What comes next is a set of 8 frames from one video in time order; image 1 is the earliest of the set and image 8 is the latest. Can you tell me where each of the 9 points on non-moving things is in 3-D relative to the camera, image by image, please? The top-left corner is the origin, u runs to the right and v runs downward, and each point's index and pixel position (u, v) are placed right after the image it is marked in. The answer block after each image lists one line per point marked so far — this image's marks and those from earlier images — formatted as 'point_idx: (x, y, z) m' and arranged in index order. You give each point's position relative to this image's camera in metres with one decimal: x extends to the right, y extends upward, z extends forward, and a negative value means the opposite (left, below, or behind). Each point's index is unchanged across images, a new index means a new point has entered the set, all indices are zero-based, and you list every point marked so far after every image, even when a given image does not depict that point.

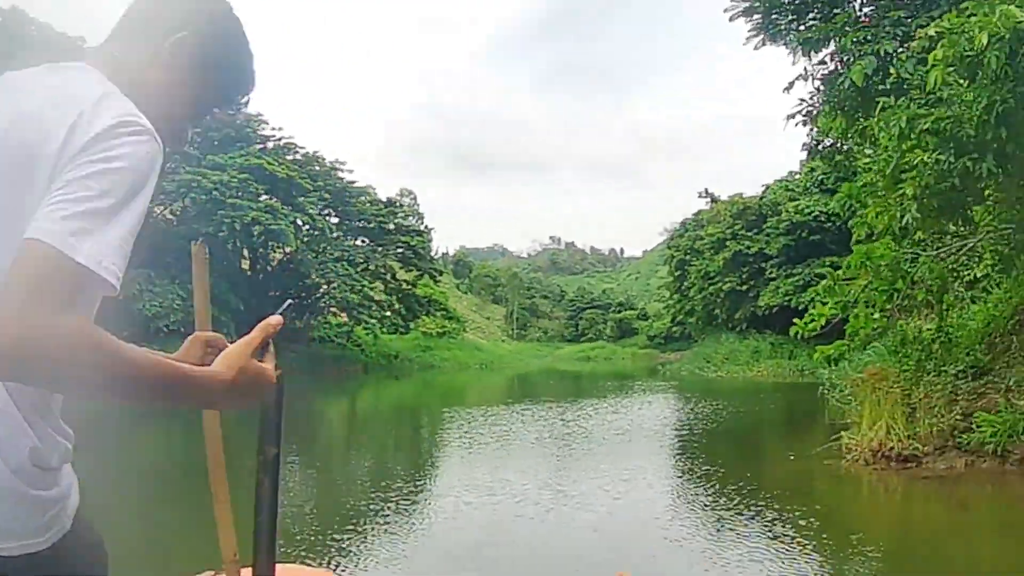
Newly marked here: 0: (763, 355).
0: (+5.1, -1.4, +17.6) m
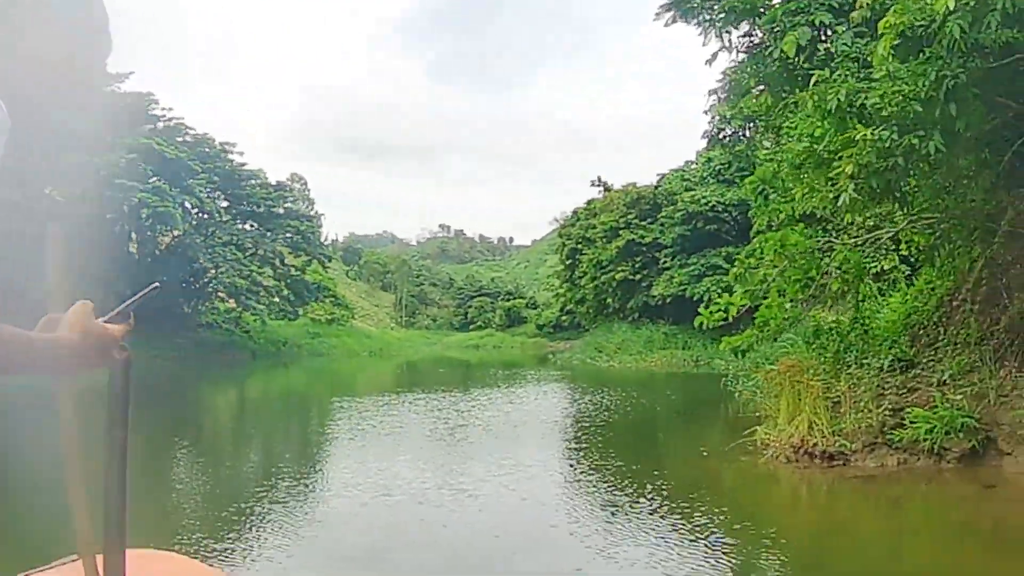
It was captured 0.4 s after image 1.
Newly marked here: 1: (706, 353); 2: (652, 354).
0: (+3.0, -1.2, +18.3) m
1: (+3.9, -1.3, +17.3) m
2: (+2.9, -1.3, +17.9) m
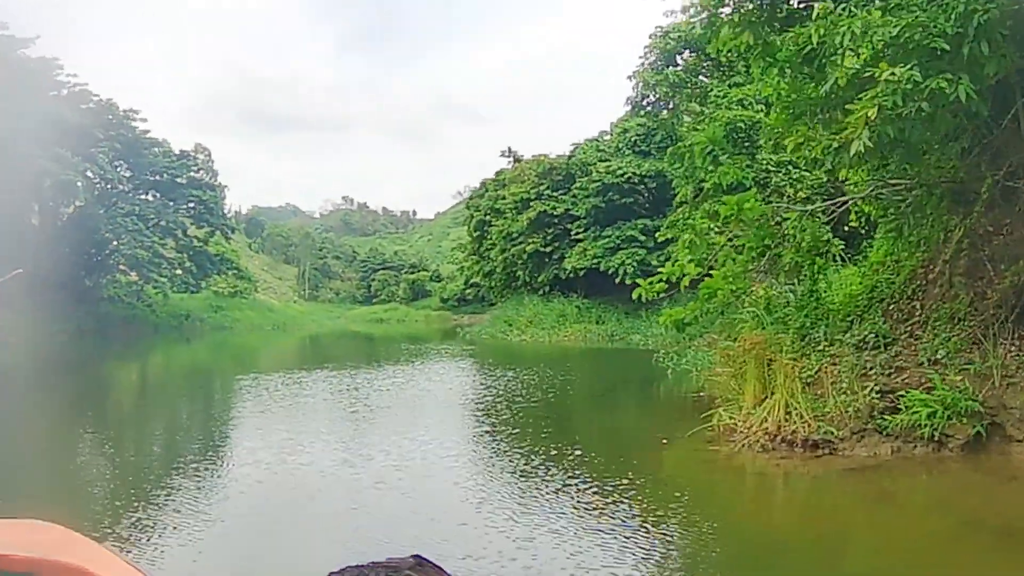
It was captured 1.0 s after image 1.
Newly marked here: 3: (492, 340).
0: (+1.2, -0.7, +19.1) m
1: (+2.1, -0.8, +18.2) m
2: (+1.1, -0.8, +18.6) m
3: (-0.4, -1.2, +19.1) m
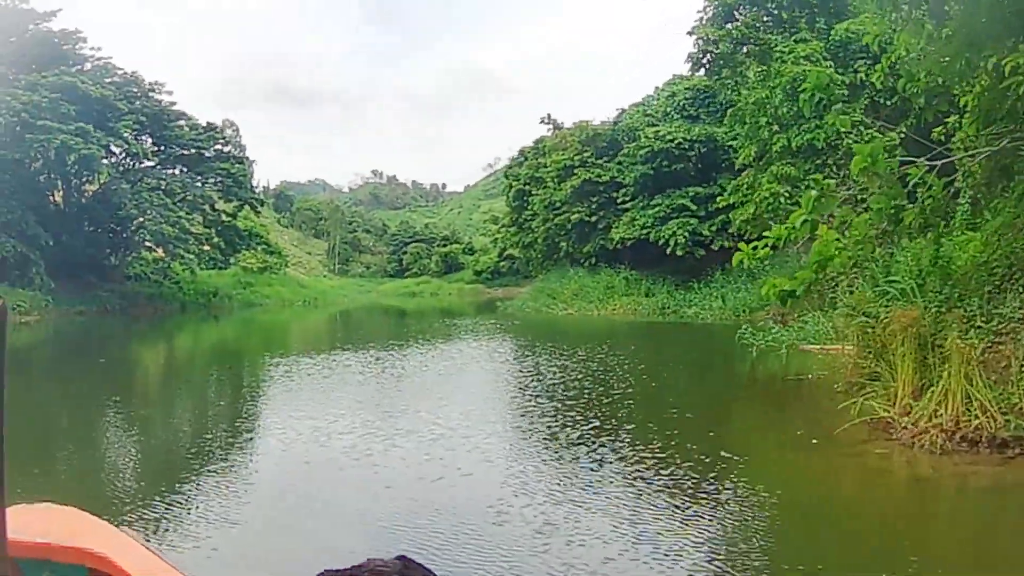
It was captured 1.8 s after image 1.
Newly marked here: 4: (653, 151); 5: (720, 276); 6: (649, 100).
0: (+2.1, -0.1, +18.0) m
1: (+3.0, -0.2, +17.1) m
2: (+2.0, -0.3, +17.5) m
3: (+0.5, -0.6, +18.1) m
4: (+2.9, +2.8, +17.8) m
5: (+4.1, +0.2, +17.1) m
6: (+3.0, +4.2, +19.5) m
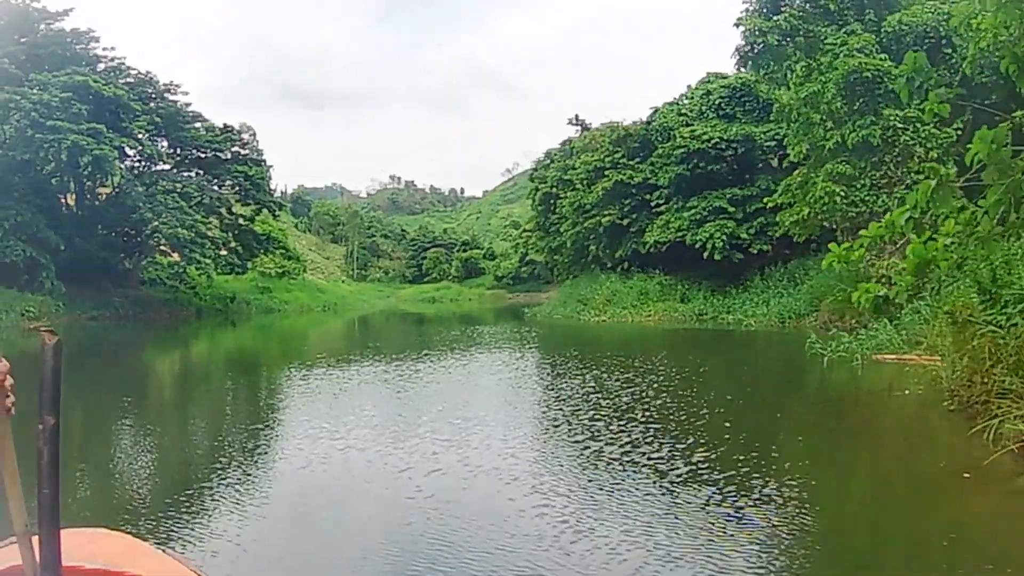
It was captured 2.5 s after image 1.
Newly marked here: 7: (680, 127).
0: (+2.6, -0.2, +17.1) m
1: (+3.5, -0.3, +16.2) m
2: (+2.5, -0.4, +16.7) m
3: (+1.0, -0.7, +17.3) m
4: (+3.5, +2.7, +16.9) m
5: (+4.6, +0.1, +16.2) m
6: (+3.6, +4.1, +18.7) m
7: (+3.4, +3.3, +17.8) m
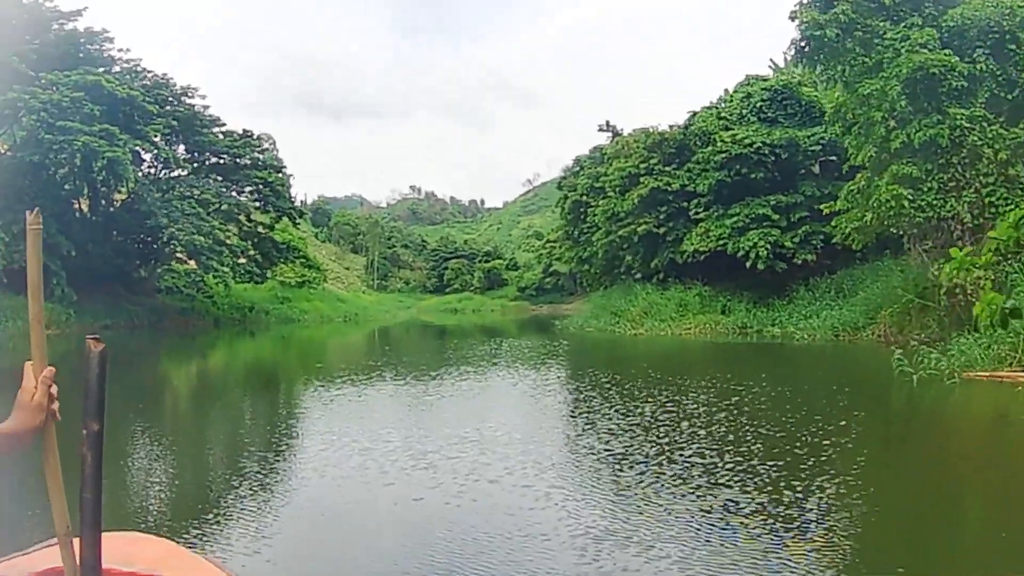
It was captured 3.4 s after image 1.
0: (+3.1, -0.4, +16.2) m
1: (+4.0, -0.5, +15.3) m
2: (+3.1, -0.6, +15.8) m
3: (+1.6, -0.9, +16.4) m
4: (+4.0, +2.5, +16.0) m
5: (+5.1, -0.1, +15.3) m
6: (+4.2, +3.8, +17.8) m
7: (+4.0, +3.1, +16.9) m
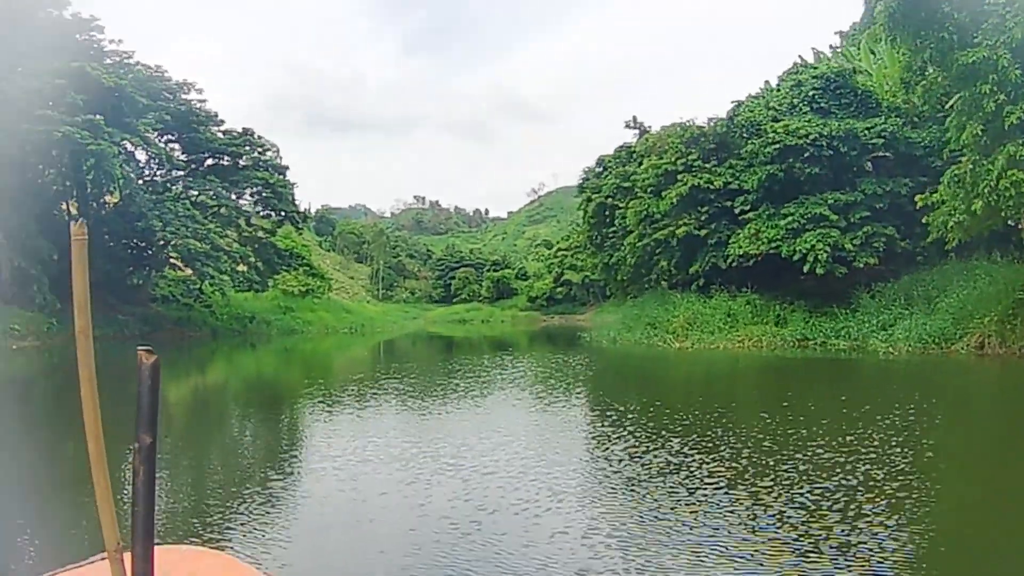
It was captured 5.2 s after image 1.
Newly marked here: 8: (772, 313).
0: (+3.6, -0.5, +14.7) m
1: (+4.5, -0.6, +13.7) m
2: (+3.5, -0.7, +14.2) m
3: (+2.0, -1.0, +14.9) m
4: (+4.4, +2.3, +14.5) m
5: (+5.6, -0.2, +13.8) m
6: (+4.7, +3.7, +16.3) m
7: (+4.4, +2.9, +15.4) m
8: (+4.2, -0.4, +14.5) m
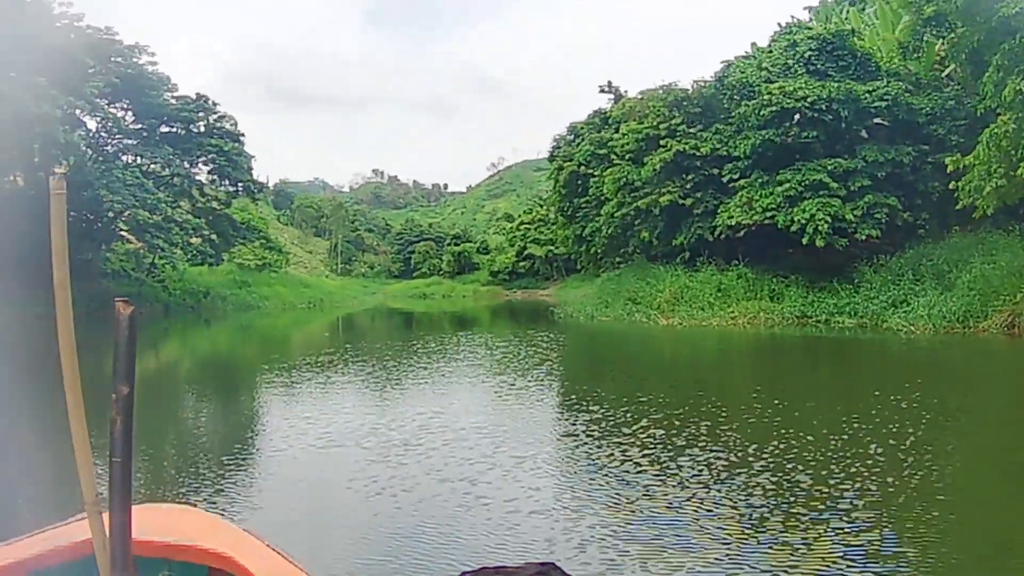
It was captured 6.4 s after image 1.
0: (+3.2, -0.1, +14.0) m
1: (+4.1, -0.2, +13.1) m
2: (+3.1, -0.3, +13.5) m
3: (+1.6, -0.6, +14.1) m
4: (+4.1, +2.8, +13.8) m
5: (+5.2, +0.2, +13.2) m
6: (+4.2, +4.1, +15.6) m
7: (+4.0, +3.3, +14.6) m
8: (+3.8, 0.0, +13.8) m
